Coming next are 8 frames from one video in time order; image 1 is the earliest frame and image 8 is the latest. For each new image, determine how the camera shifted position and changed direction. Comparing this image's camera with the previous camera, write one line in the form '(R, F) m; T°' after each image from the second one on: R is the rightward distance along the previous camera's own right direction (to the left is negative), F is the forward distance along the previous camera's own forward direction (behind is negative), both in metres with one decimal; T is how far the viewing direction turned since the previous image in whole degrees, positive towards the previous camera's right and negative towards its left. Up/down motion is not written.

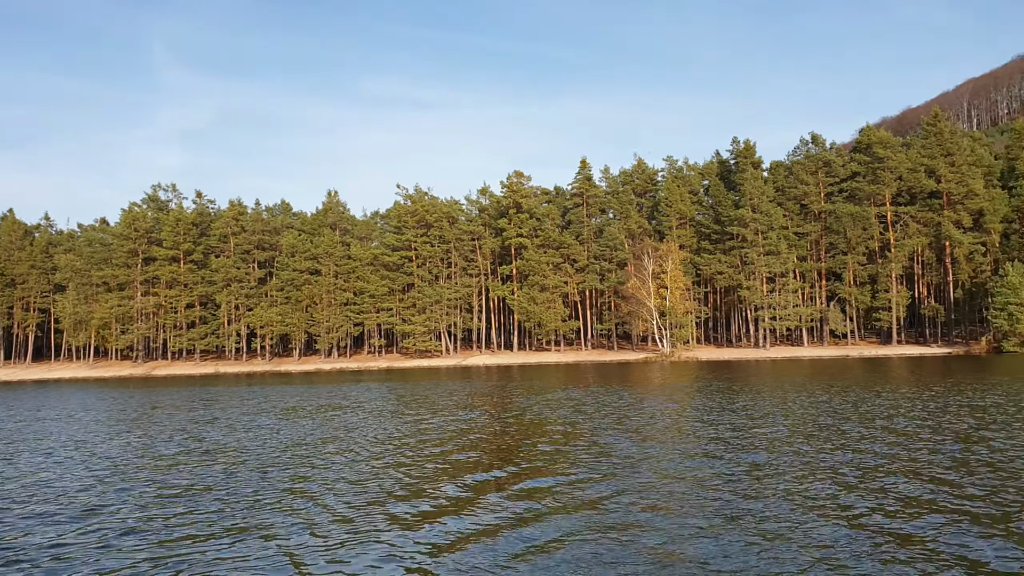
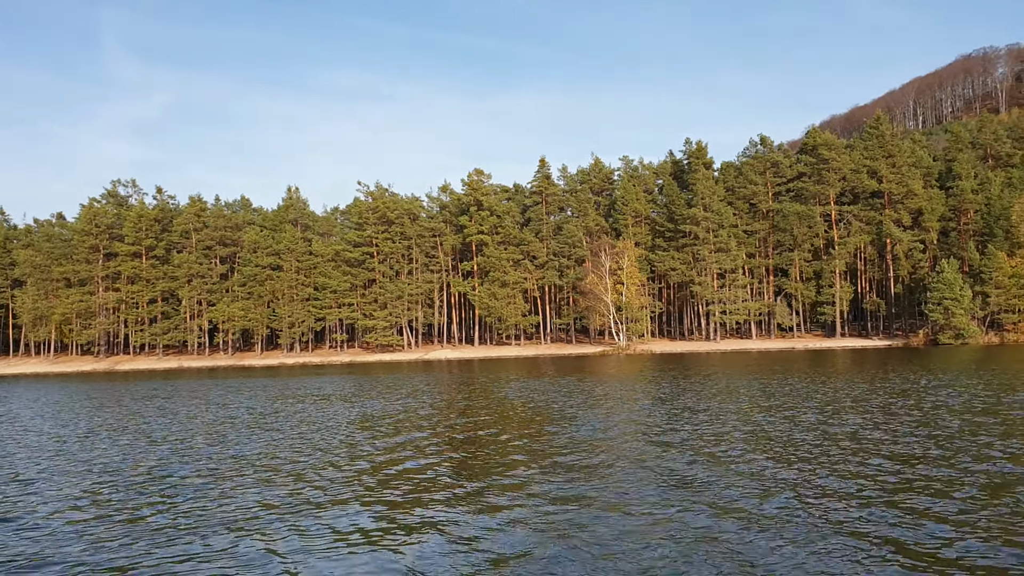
(-0.1, -0.9) m; +4°
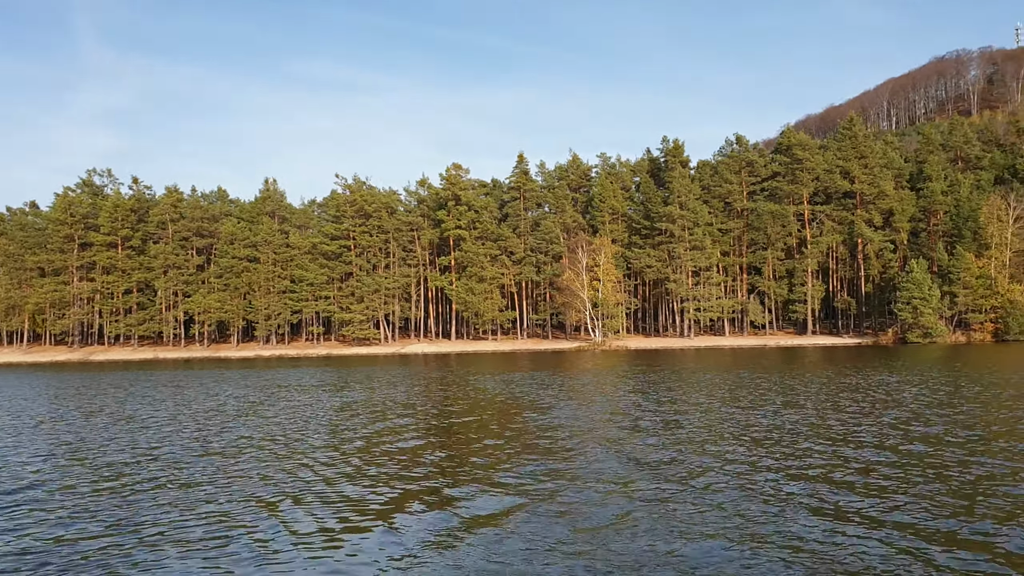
(+0.1, -0.4) m; +2°
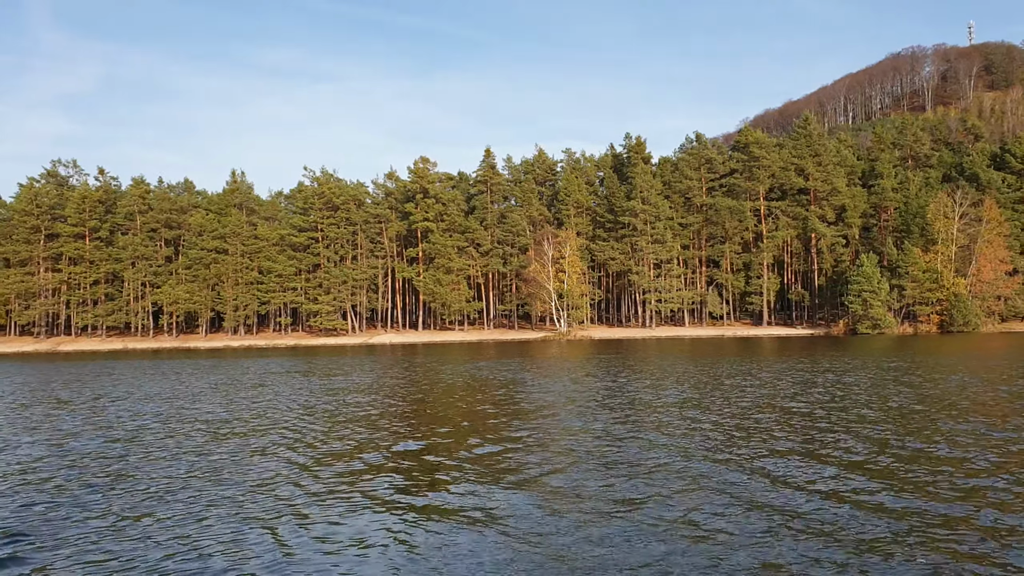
(-0.2, -0.8) m; +3°
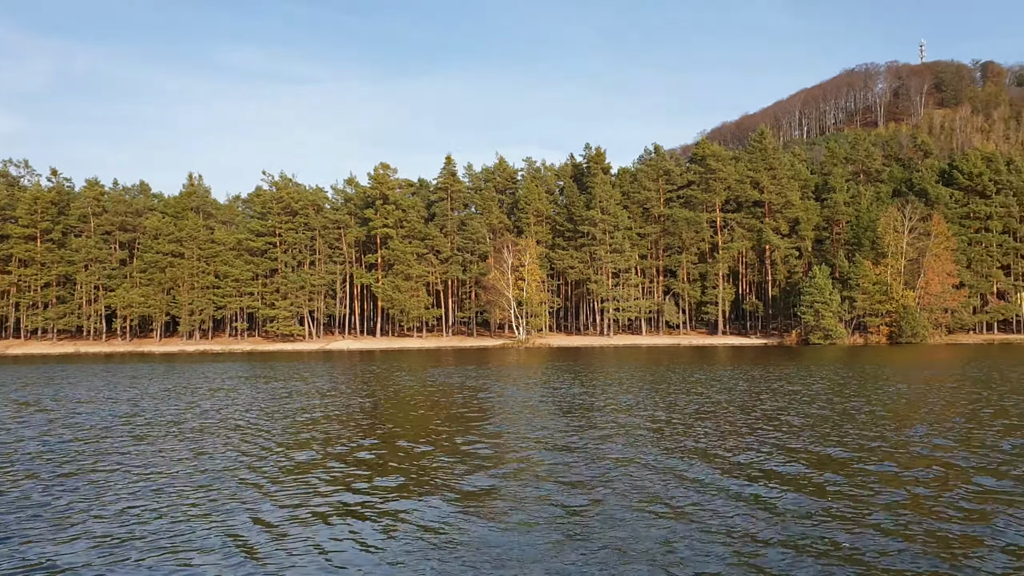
(+0.2, -0.7) m; +4°
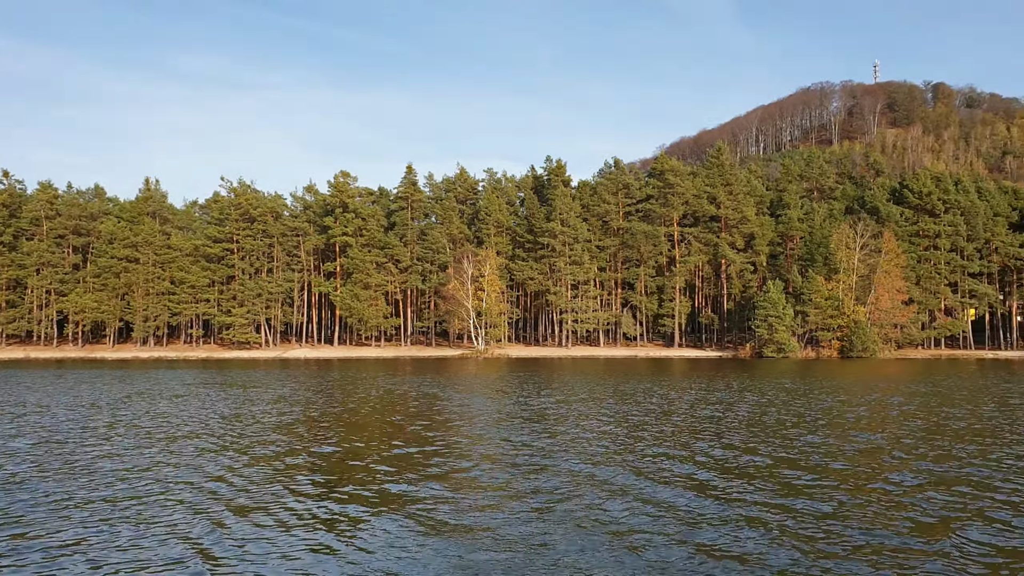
(+0.1, -0.7) m; +4°
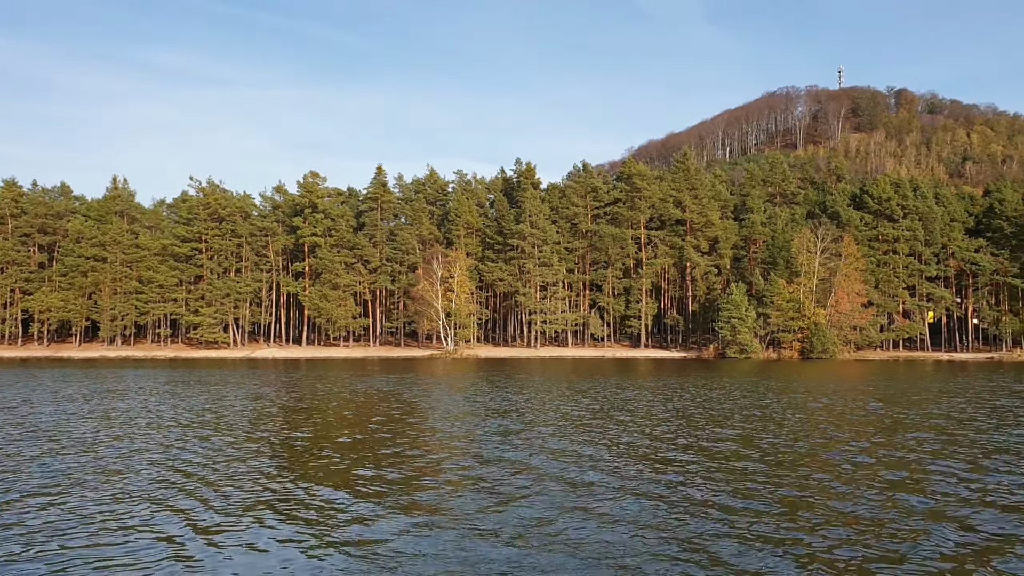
(-0.1, -0.7) m; +3°
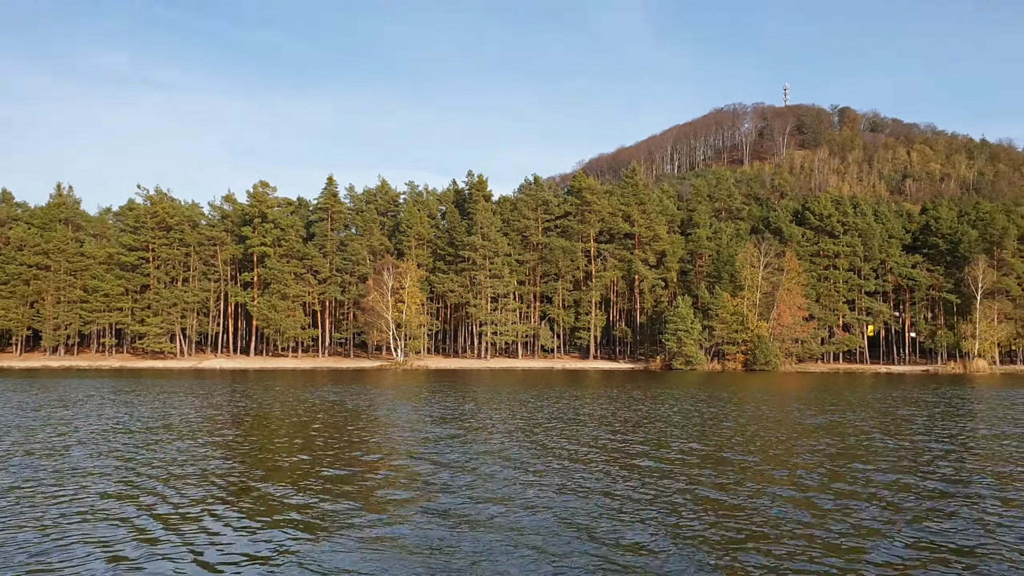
(0.0, -1.1) m; +4°
